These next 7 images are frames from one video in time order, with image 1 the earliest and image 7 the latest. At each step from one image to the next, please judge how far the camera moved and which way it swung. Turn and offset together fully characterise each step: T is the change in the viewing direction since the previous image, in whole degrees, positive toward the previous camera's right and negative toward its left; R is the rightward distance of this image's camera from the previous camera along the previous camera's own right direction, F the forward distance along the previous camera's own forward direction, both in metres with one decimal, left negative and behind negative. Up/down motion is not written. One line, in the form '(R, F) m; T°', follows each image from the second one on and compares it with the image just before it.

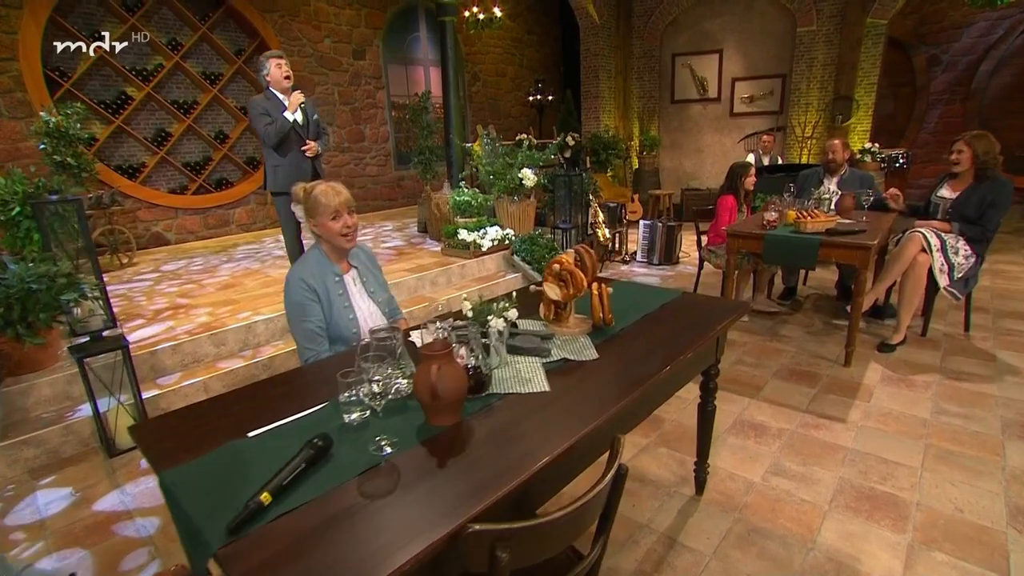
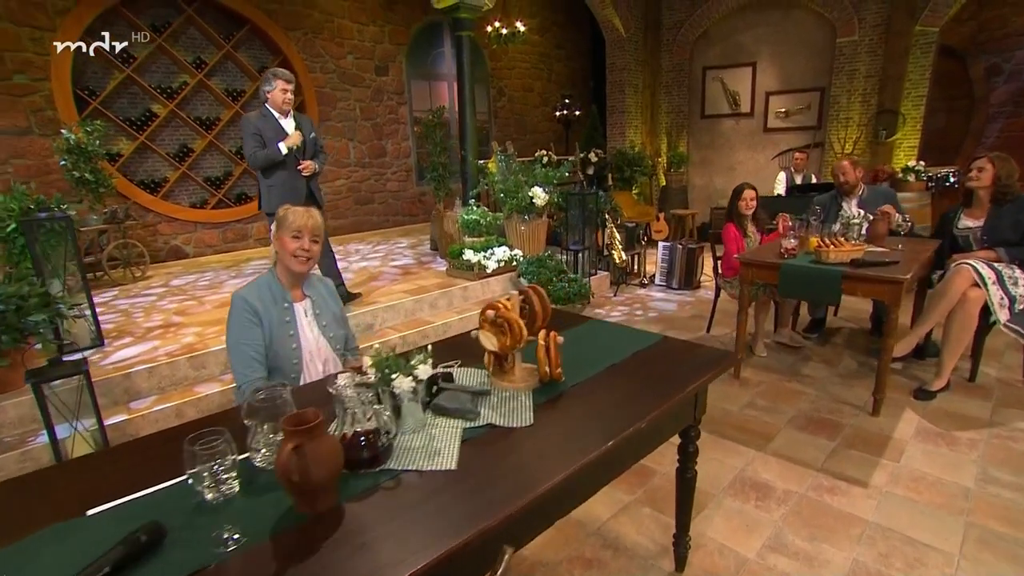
(+0.3, +0.3) m; -4°
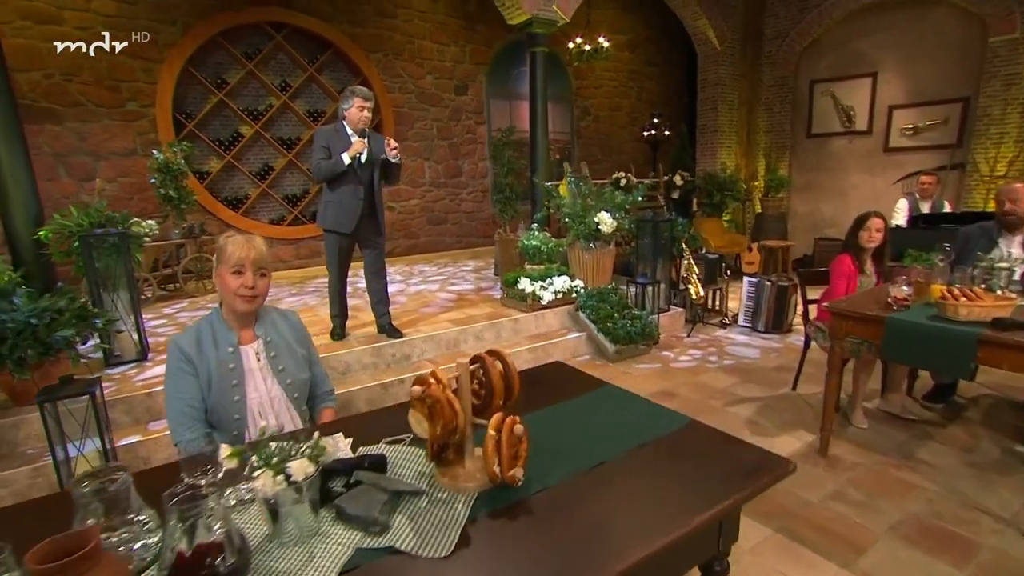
(+0.3, +0.5) m; -10°
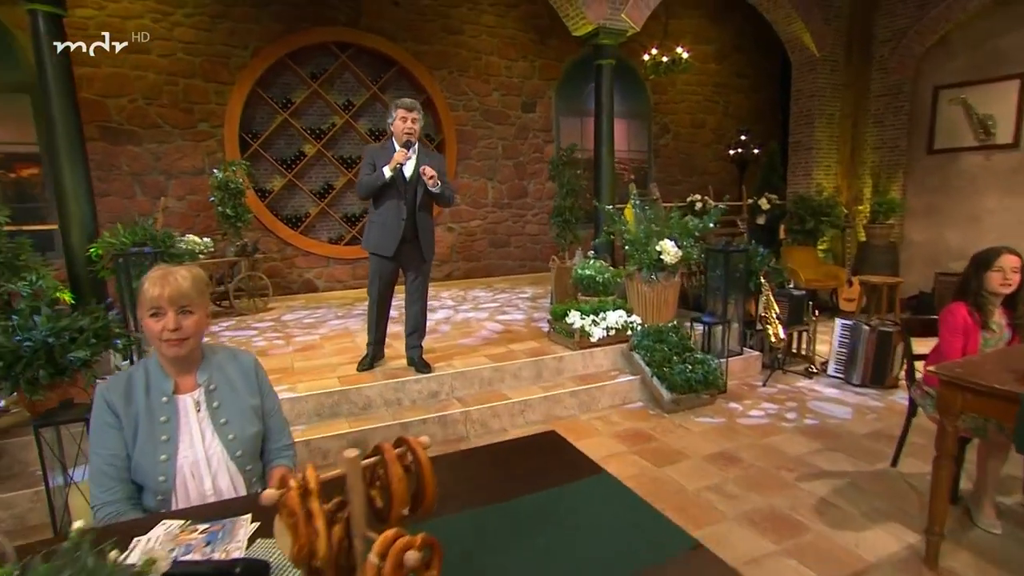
(+0.3, +0.5) m; -9°
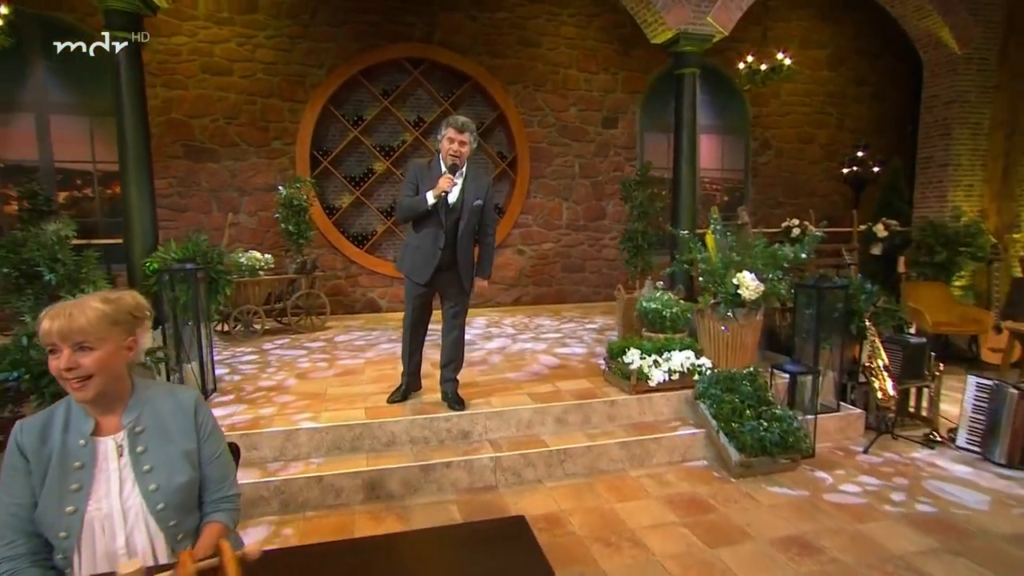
(+0.4, +0.4) m; -11°
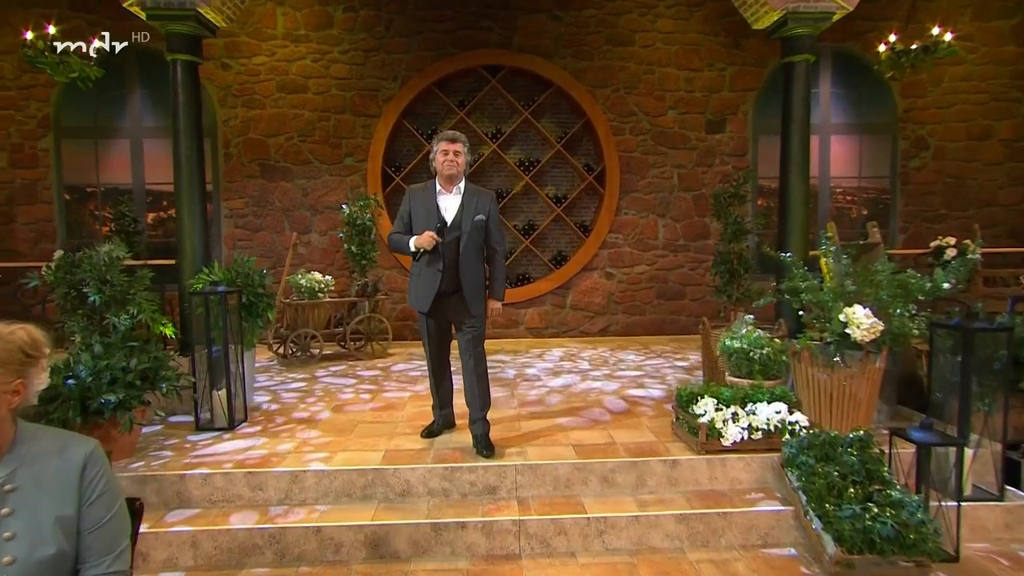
(+0.5, +0.6) m; -14°
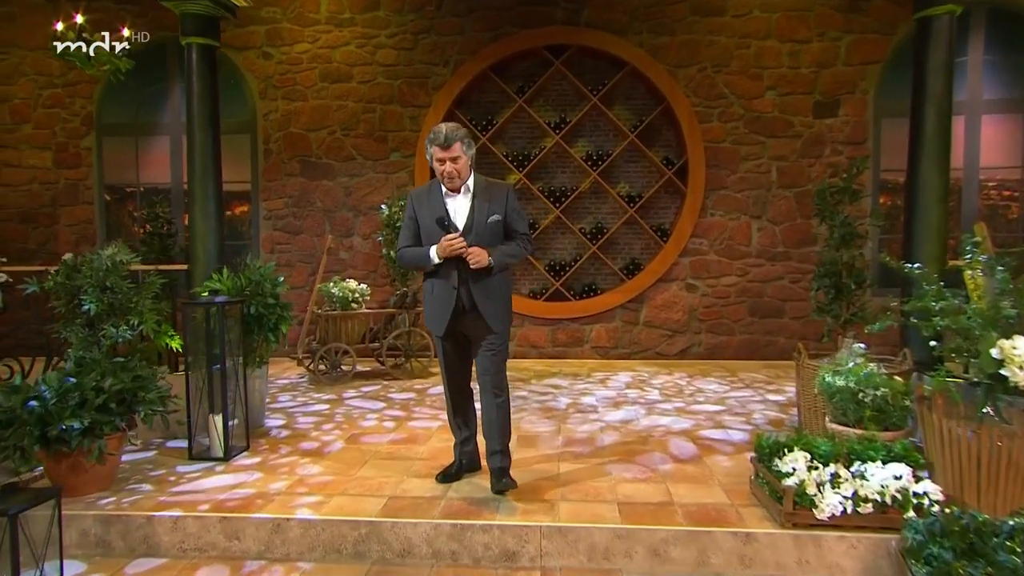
(+0.3, +0.6) m; -9°
